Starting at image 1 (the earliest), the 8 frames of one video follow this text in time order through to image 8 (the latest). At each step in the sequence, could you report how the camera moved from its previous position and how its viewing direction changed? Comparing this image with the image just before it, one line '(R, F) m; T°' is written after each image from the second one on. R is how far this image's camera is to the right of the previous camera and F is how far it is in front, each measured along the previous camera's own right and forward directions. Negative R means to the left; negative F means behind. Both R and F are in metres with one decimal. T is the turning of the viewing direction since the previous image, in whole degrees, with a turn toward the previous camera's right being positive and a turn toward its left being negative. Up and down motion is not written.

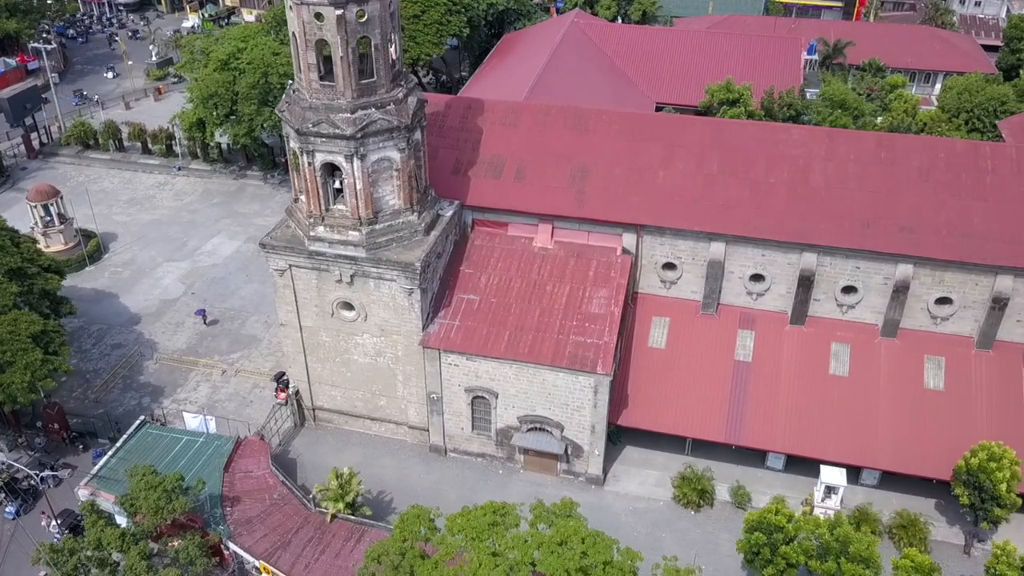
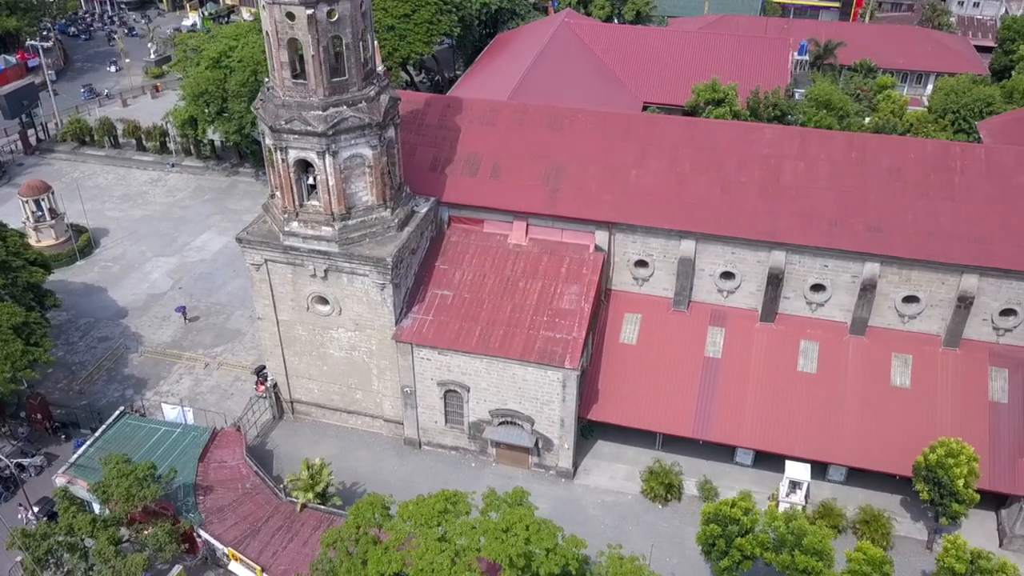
(+1.2, -0.4) m; -1°
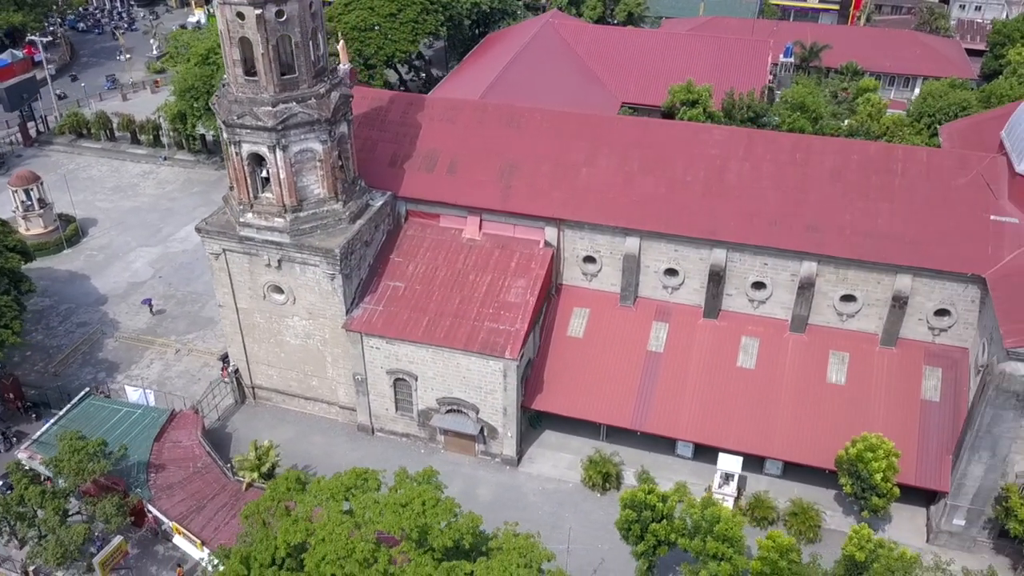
(+2.5, -0.8) m; -1°
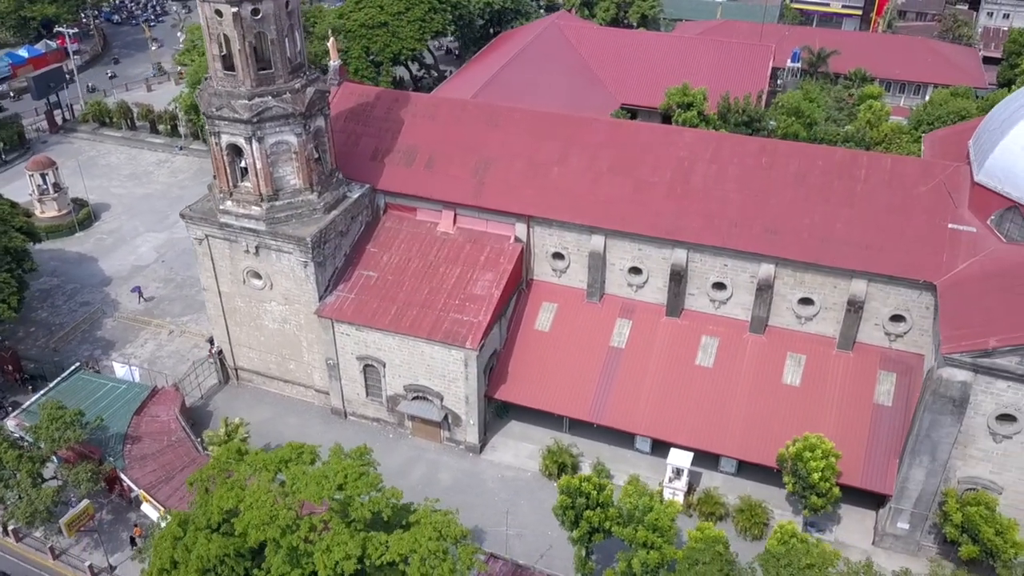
(+2.5, -0.8) m; -3°
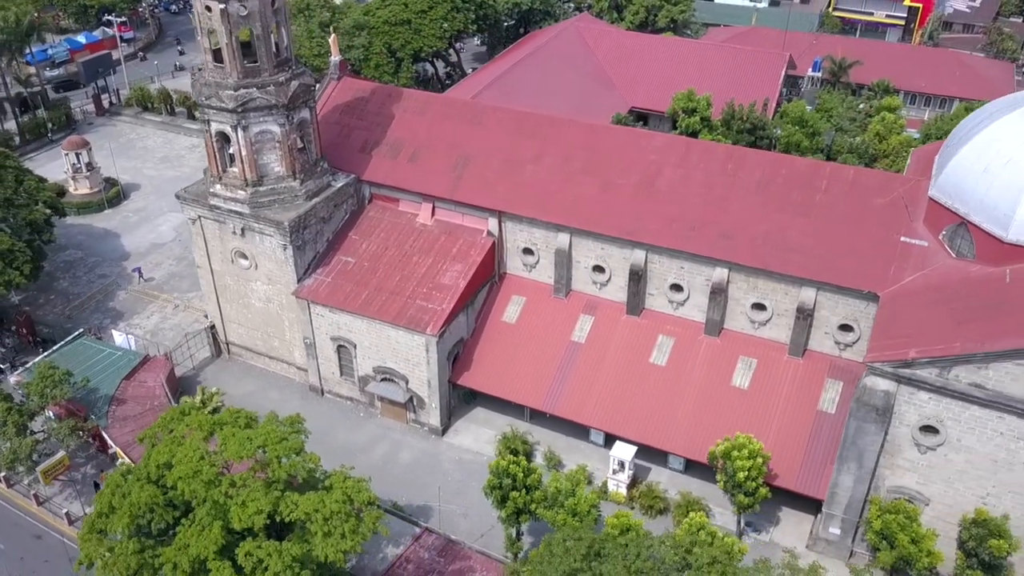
(+3.5, -1.1) m; -4°
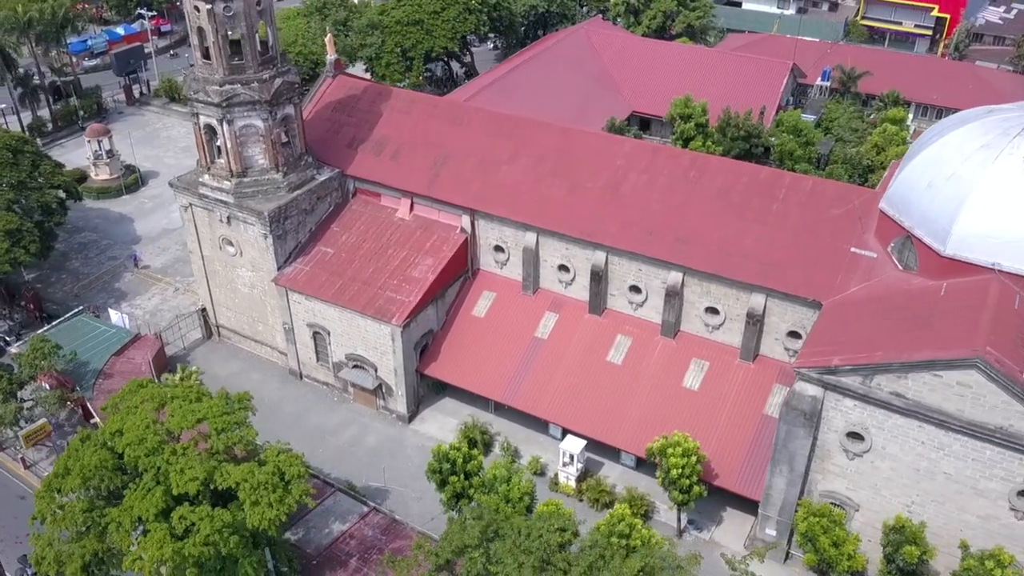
(+3.0, -1.0) m; -3°
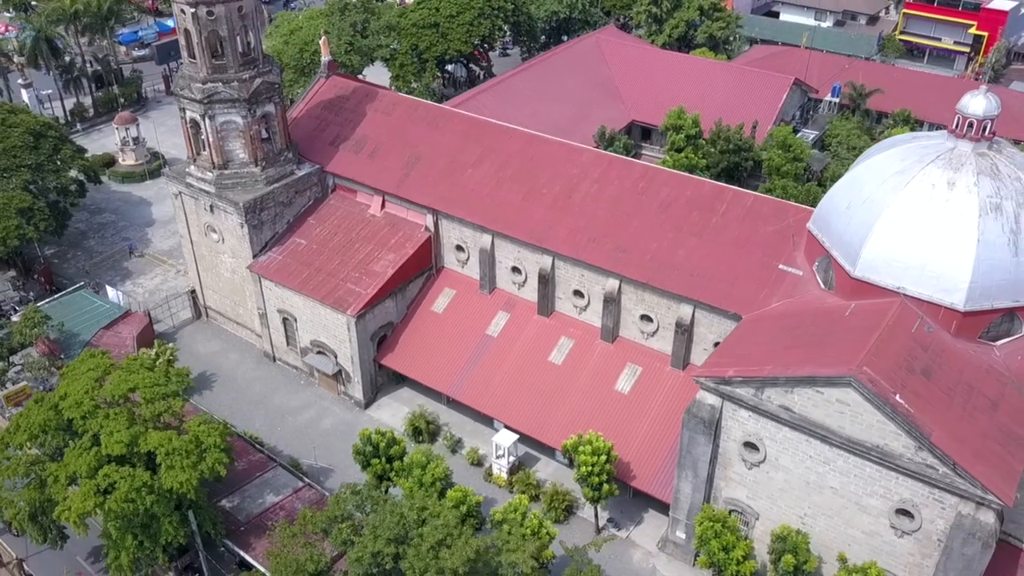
(+4.4, -1.3) m; -4°
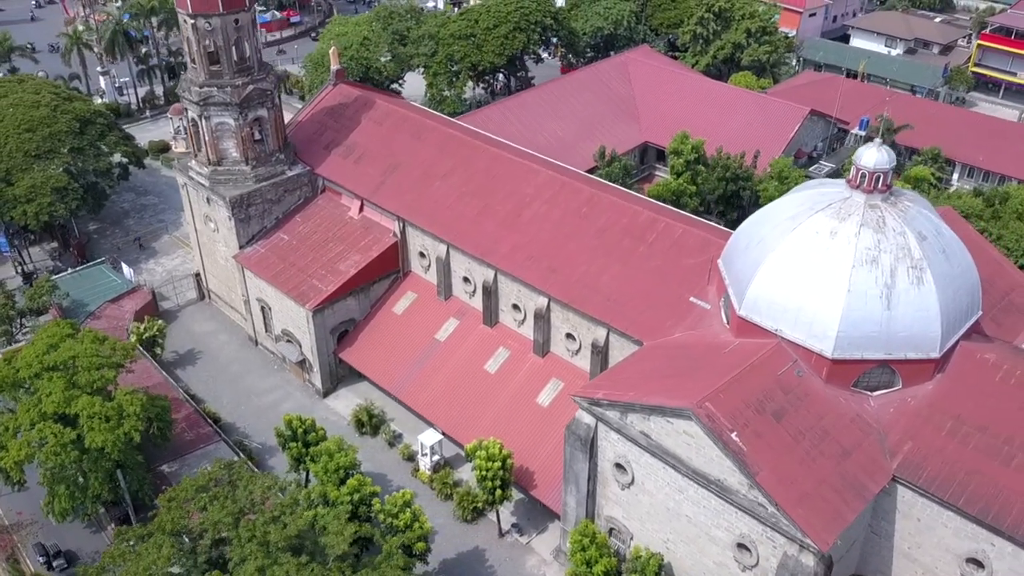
(+6.4, -1.3) m; -7°
